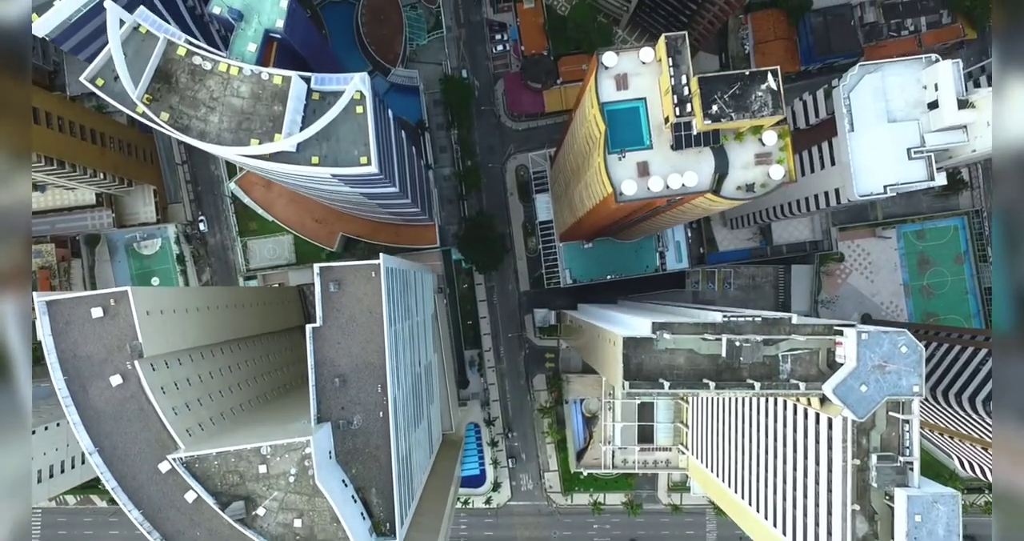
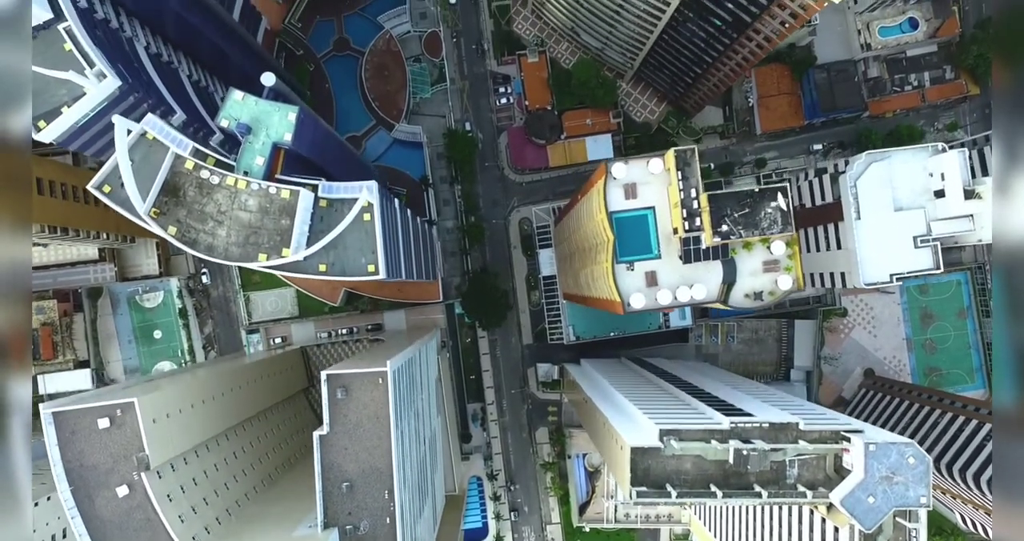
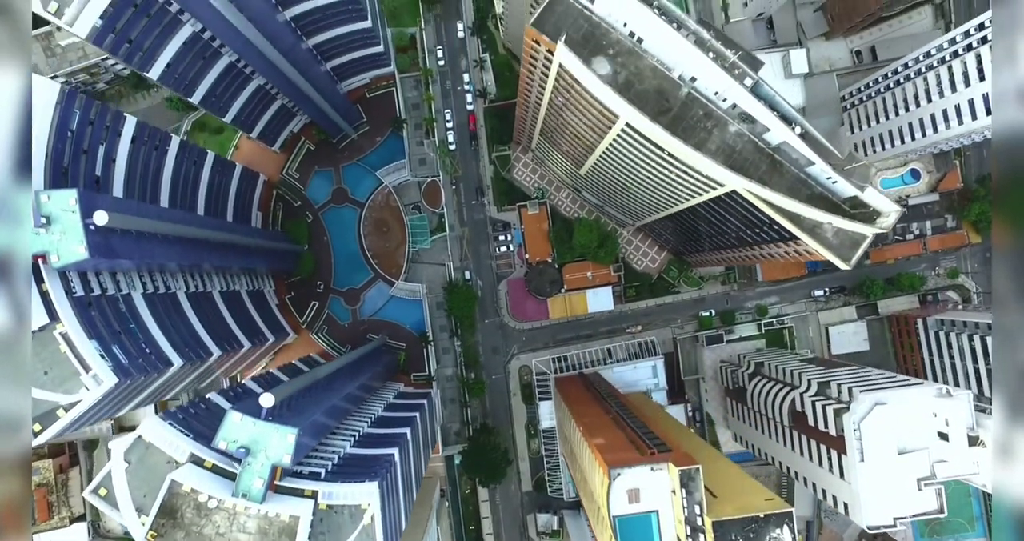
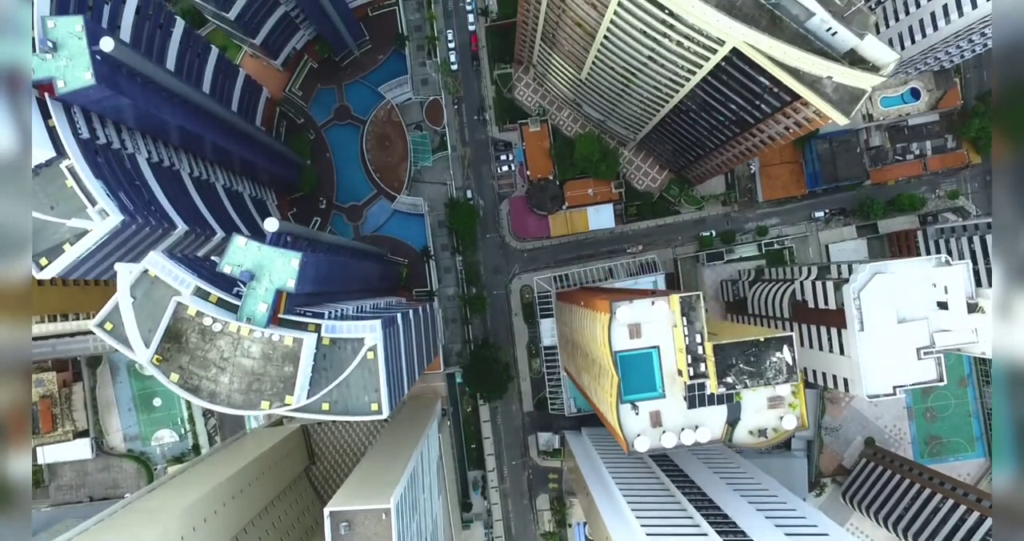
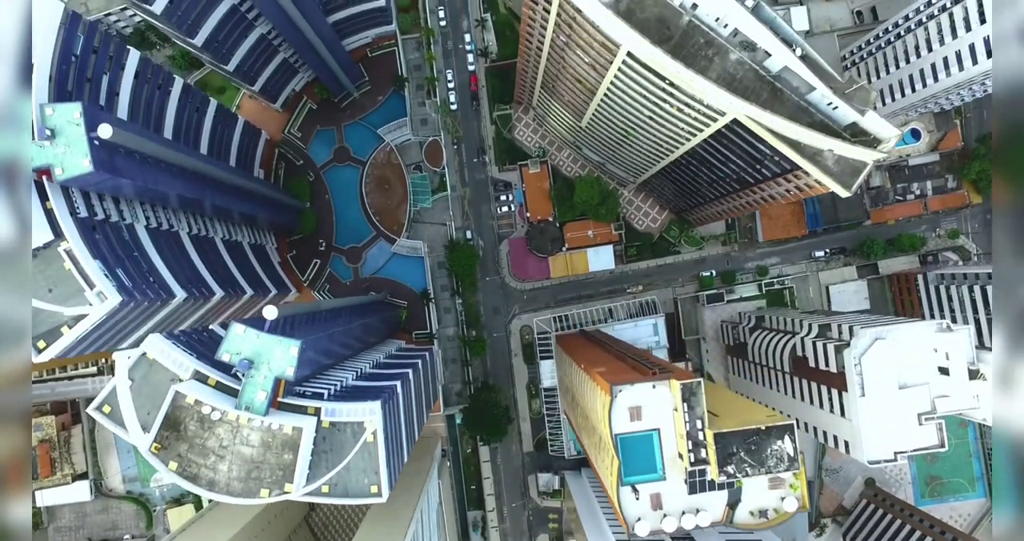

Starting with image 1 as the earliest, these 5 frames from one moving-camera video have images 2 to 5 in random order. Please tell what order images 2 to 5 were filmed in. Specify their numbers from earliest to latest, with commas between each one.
2, 4, 5, 3
